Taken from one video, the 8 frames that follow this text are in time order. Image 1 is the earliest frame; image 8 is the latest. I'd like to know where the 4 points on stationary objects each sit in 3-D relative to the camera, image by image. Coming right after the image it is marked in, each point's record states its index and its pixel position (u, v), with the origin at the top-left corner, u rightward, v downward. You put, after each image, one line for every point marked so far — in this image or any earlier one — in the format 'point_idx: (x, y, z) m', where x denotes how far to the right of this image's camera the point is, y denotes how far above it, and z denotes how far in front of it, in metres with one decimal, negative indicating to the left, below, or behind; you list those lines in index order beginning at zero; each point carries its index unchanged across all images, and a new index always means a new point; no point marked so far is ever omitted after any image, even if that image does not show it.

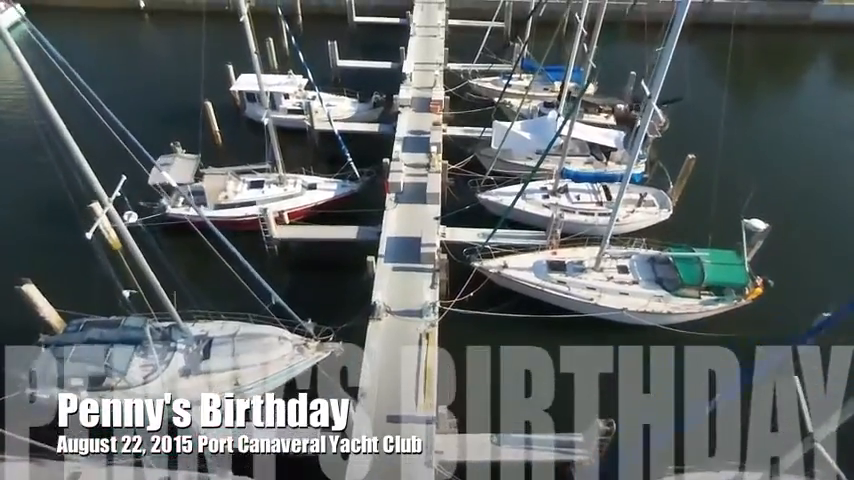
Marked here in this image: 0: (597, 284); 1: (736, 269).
0: (+6.4, -1.6, +19.6) m
1: (+11.5, -1.1, +19.3) m
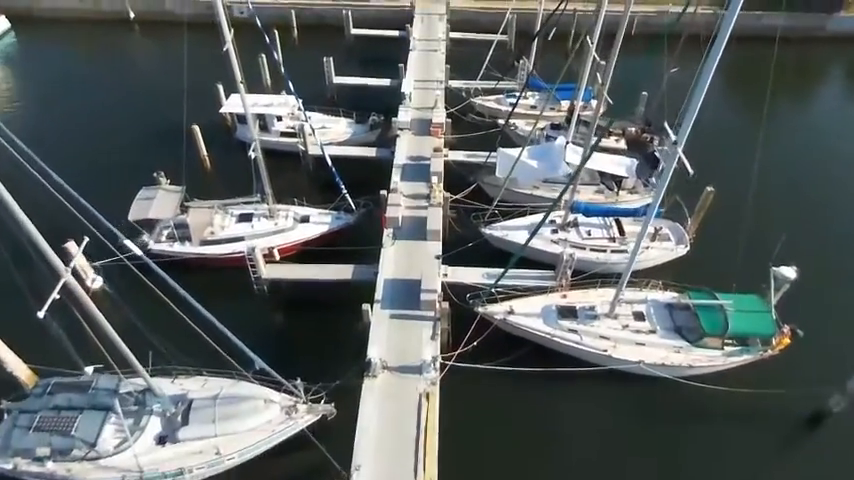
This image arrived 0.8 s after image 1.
0: (+6.4, -3.2, +18.1) m
1: (+11.5, -2.6, +17.8) m
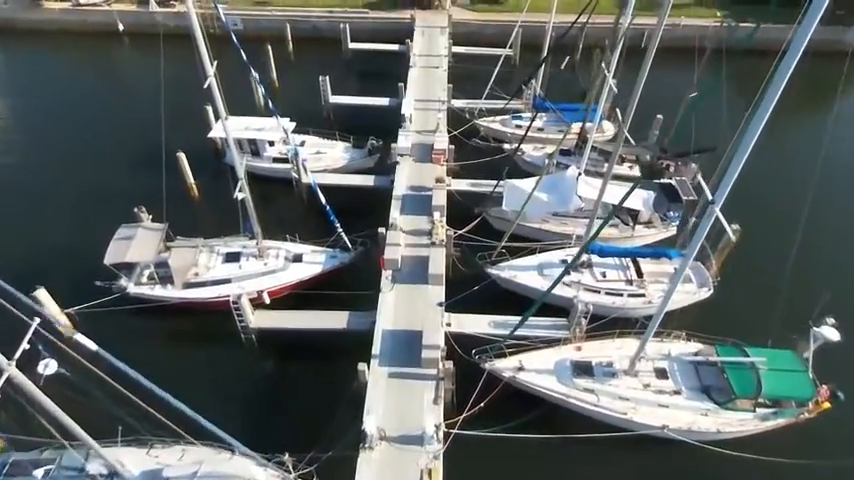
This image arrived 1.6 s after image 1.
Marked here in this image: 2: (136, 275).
0: (+6.5, -4.9, +16.5) m
1: (+11.5, -4.3, +16.1) m
2: (-11.0, -1.3, +19.8) m
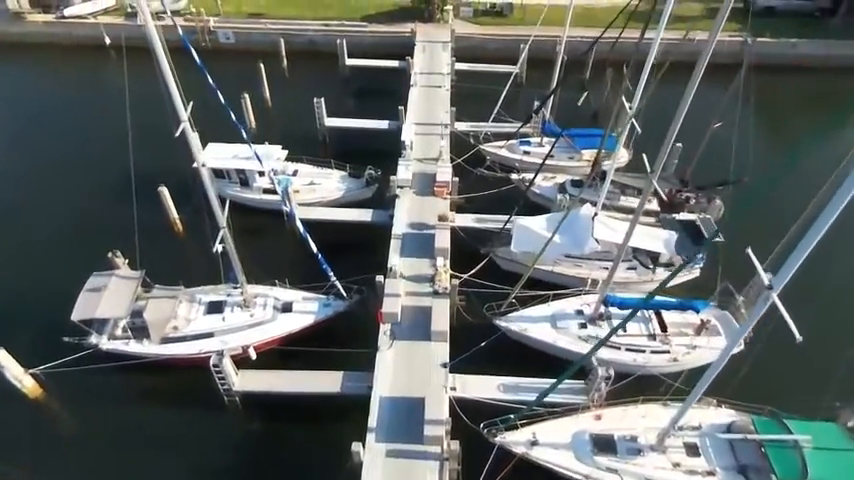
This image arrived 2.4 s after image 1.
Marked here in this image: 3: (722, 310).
0: (+6.5, -6.6, +14.7) m
1: (+11.6, -6.0, +14.3) m
2: (-11.0, -3.1, +18.0) m
3: (+10.9, -2.6, +19.1) m
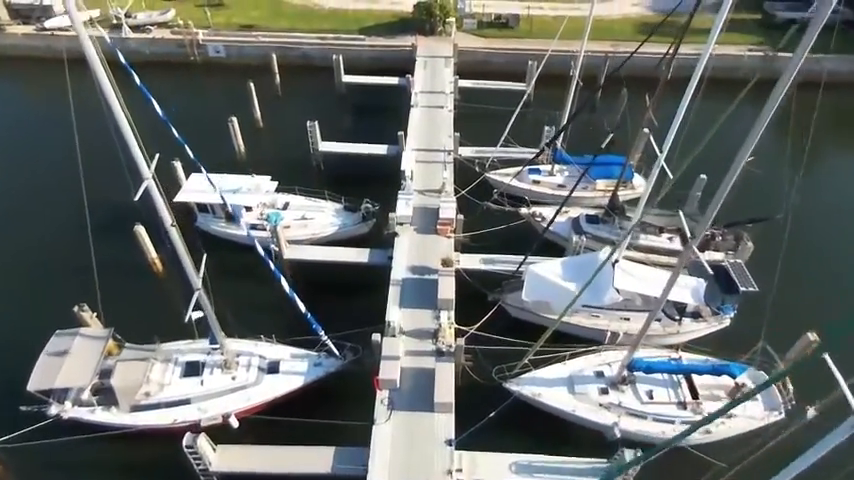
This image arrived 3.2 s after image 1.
0: (+6.6, -8.3, +12.7) m
1: (+11.7, -7.8, +12.4) m
2: (-10.9, -4.8, +16.0) m
3: (+11.0, -4.3, +17.2) m
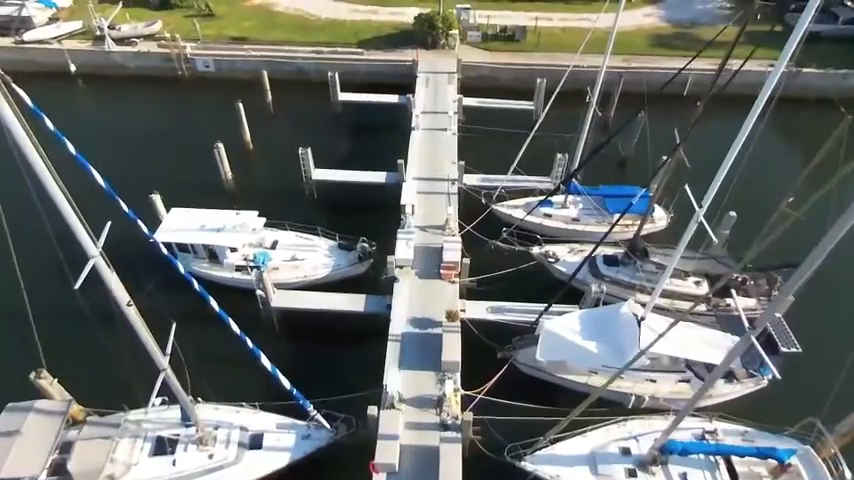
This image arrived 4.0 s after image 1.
0: (+6.7, -10.0, +10.8) m
1: (+11.8, -9.5, +10.4) m
2: (-10.8, -6.4, +14.0) m
3: (+11.1, -6.0, +15.2) m
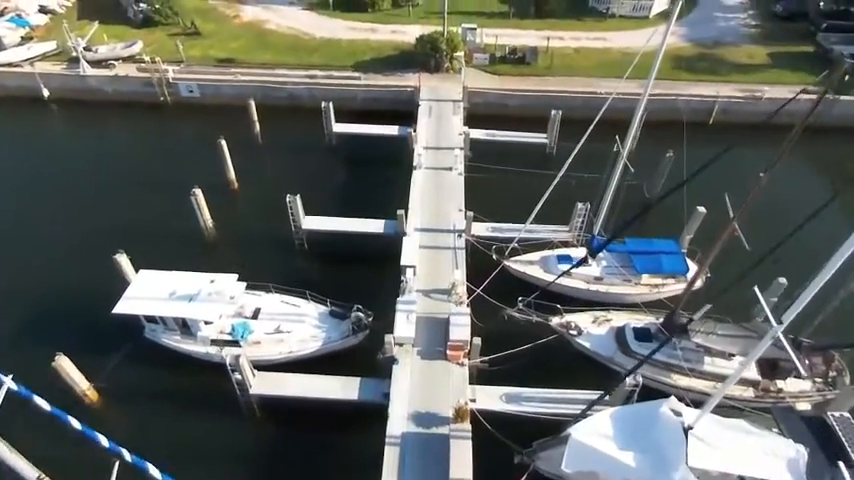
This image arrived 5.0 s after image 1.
0: (+6.8, -12.4, +8.1) m
1: (+11.9, -11.9, +7.8) m
2: (-10.7, -8.8, +11.4) m
3: (+11.2, -8.4, +12.6) m
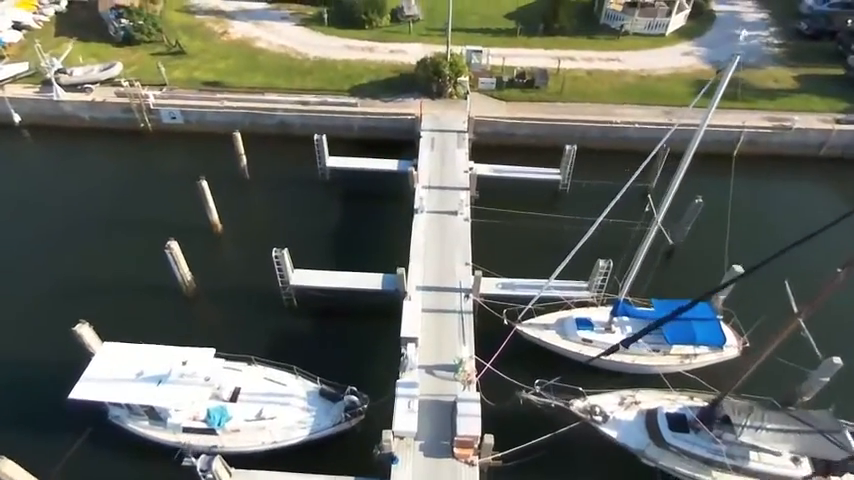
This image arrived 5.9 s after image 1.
0: (+6.9, -14.7, +5.9) m
1: (+12.0, -14.1, +5.6) m
2: (-10.6, -11.0, +9.1) m
3: (+11.3, -10.6, +10.3) m
